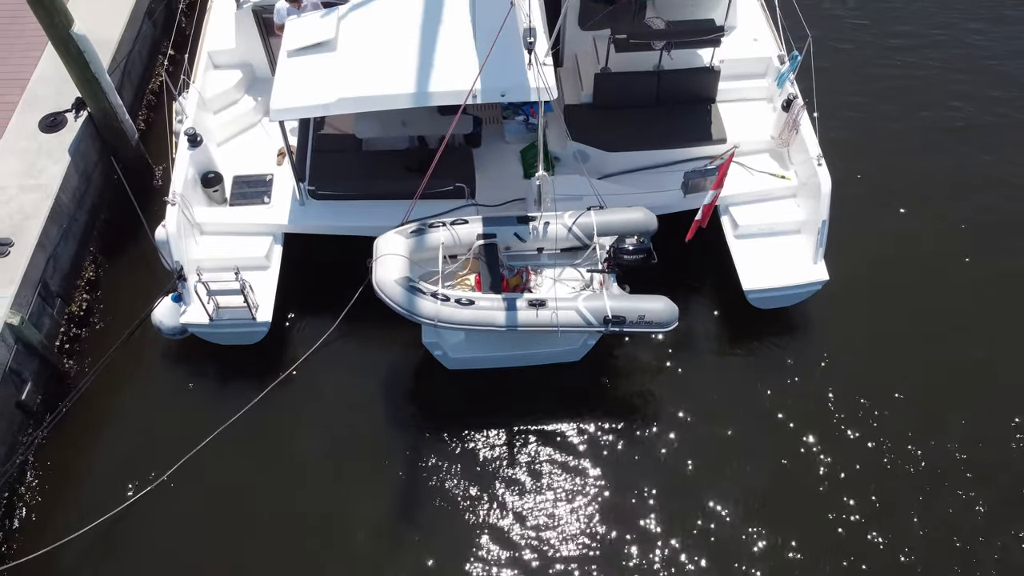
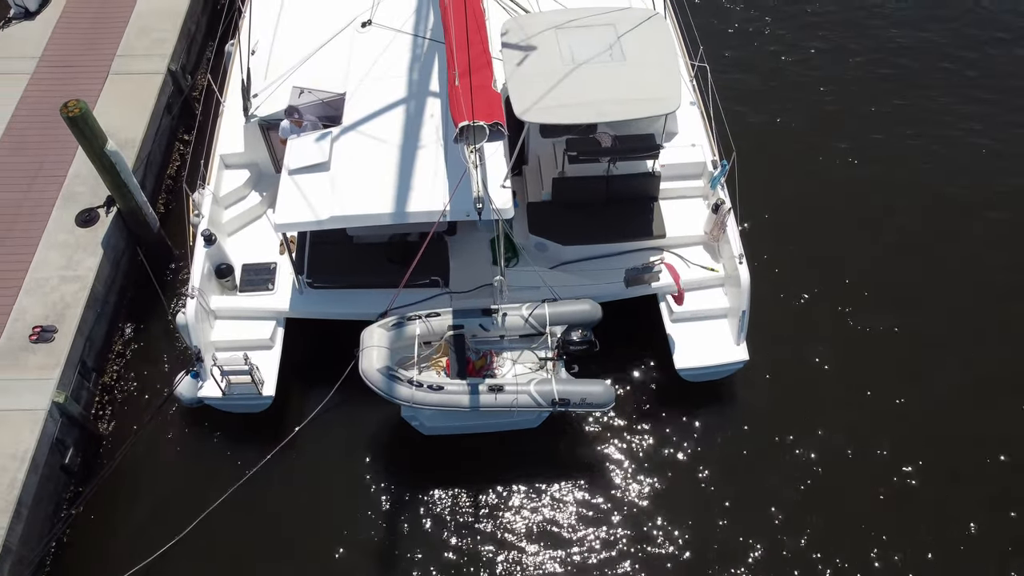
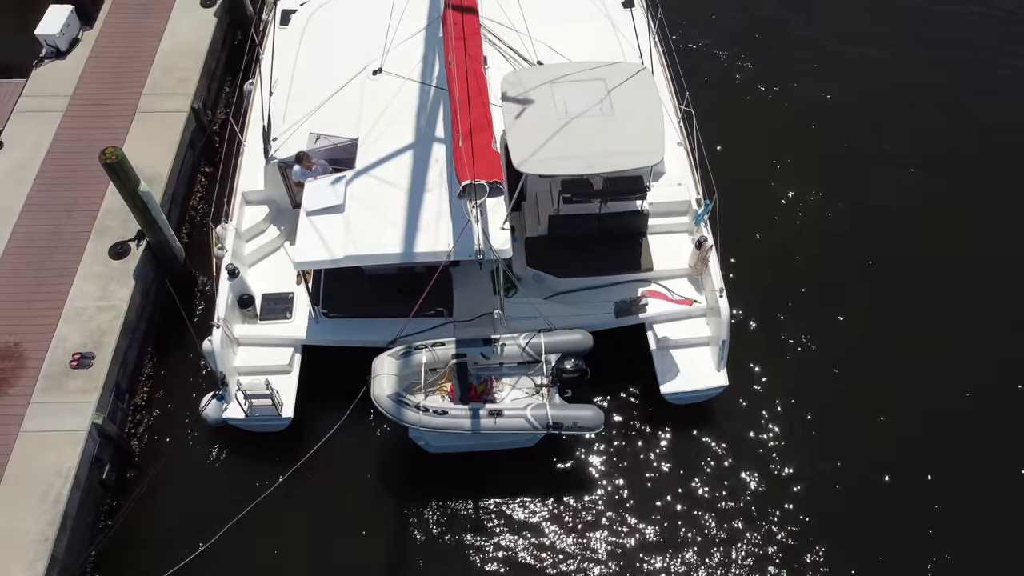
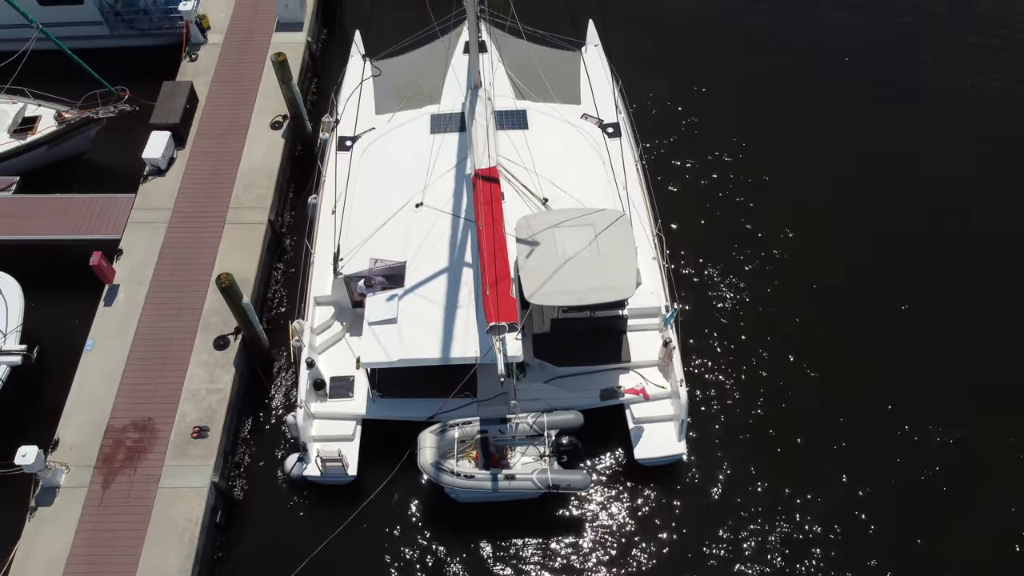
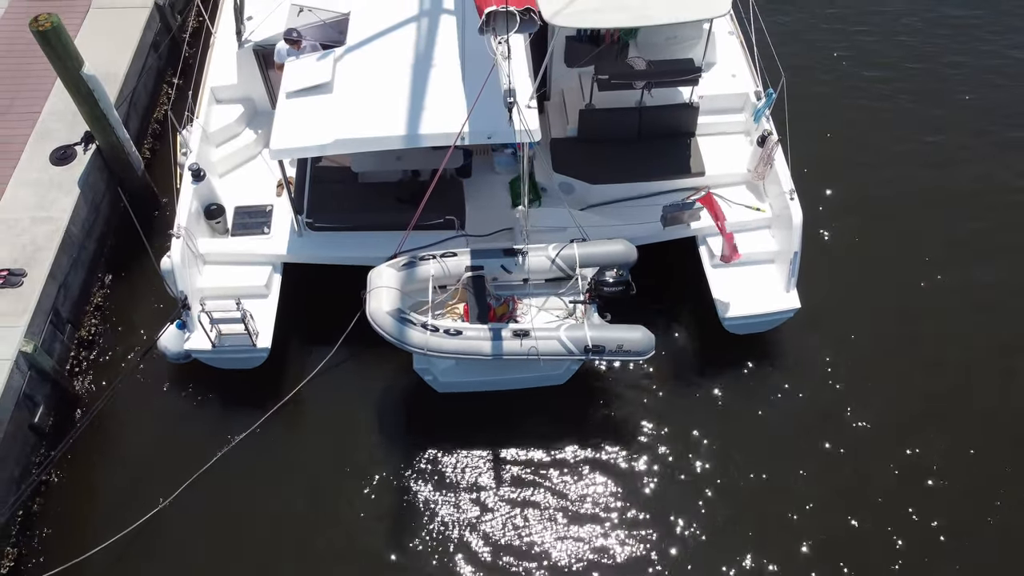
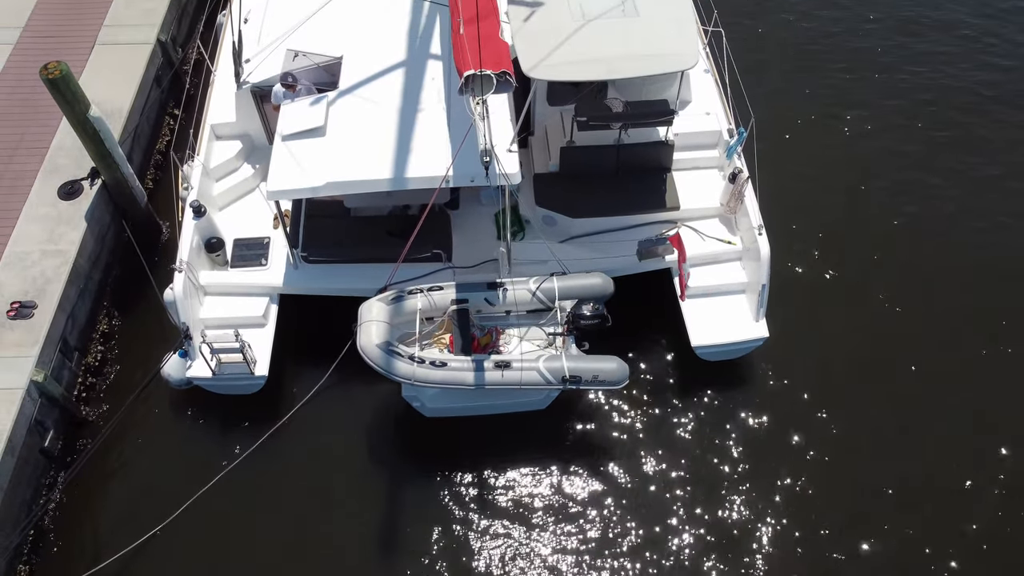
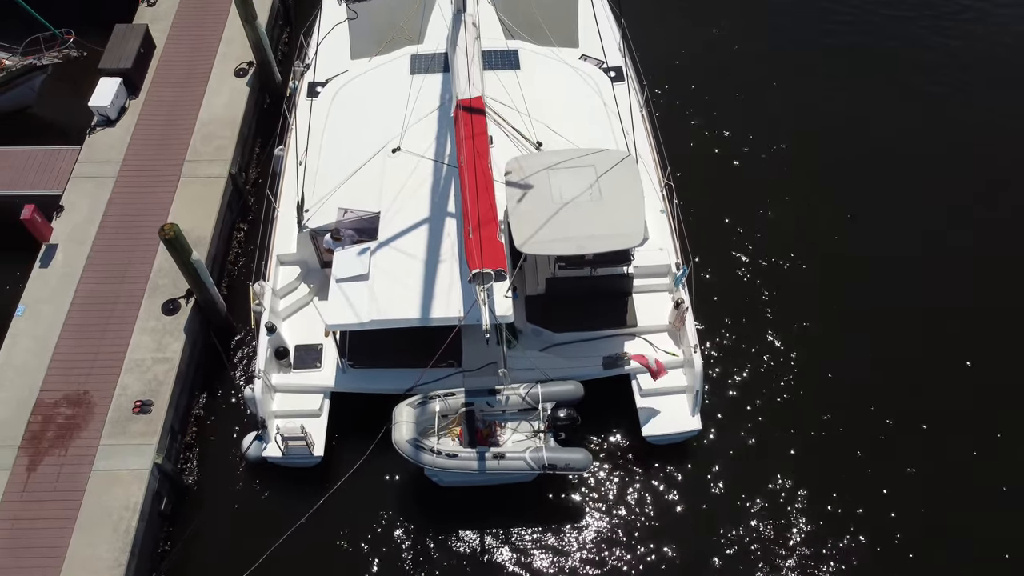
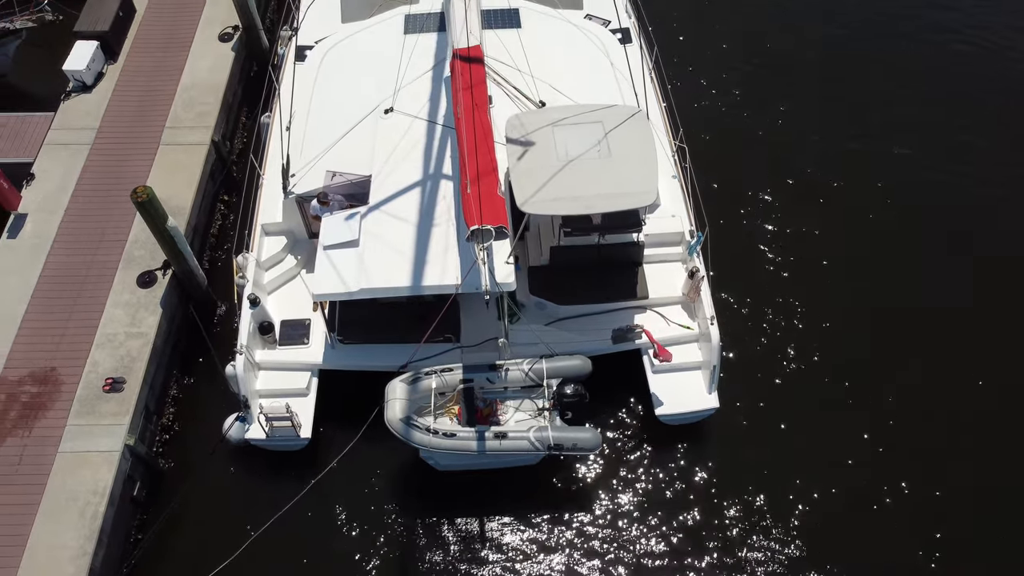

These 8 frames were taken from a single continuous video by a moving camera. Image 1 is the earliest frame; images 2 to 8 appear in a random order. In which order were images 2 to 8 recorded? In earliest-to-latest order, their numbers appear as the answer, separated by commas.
5, 6, 2, 3, 8, 7, 4
